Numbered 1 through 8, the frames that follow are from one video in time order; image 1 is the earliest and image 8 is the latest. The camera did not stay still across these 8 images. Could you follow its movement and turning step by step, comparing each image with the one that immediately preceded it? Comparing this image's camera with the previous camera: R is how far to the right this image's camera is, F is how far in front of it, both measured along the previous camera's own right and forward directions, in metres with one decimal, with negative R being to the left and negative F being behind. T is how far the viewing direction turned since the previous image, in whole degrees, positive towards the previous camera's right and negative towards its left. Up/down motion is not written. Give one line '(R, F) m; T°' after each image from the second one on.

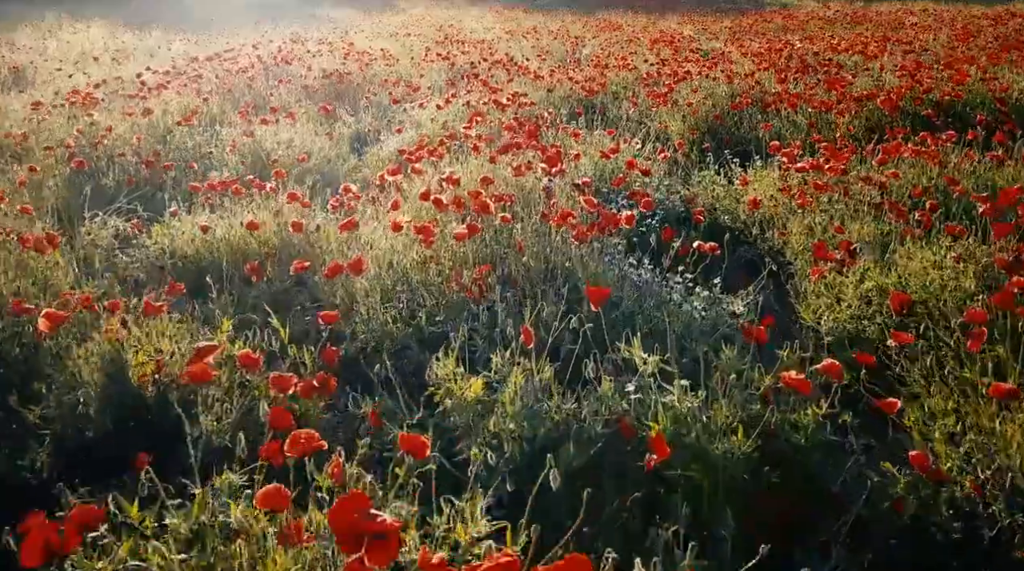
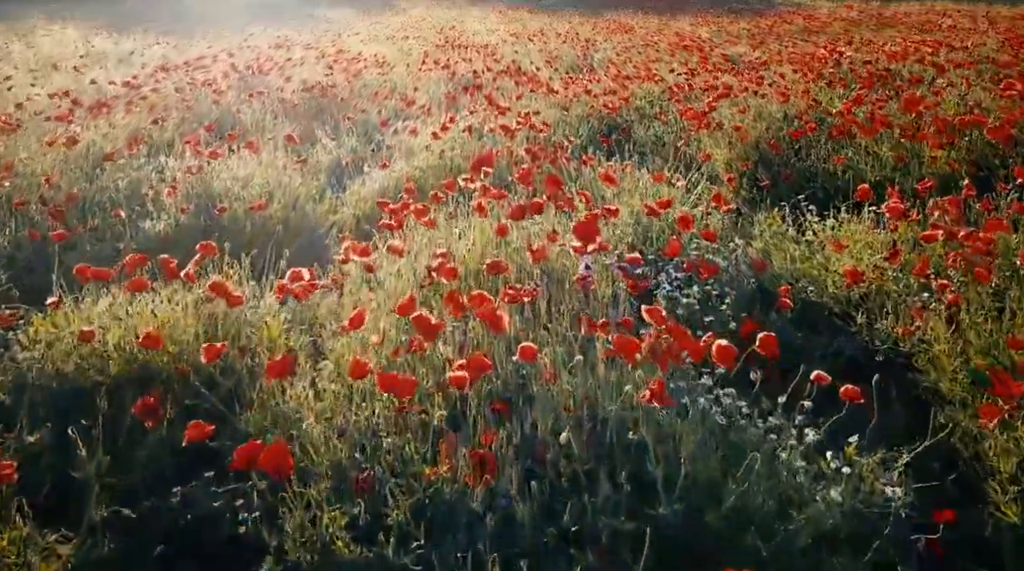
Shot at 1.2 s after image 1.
(-0.1, +1.4) m; 0°
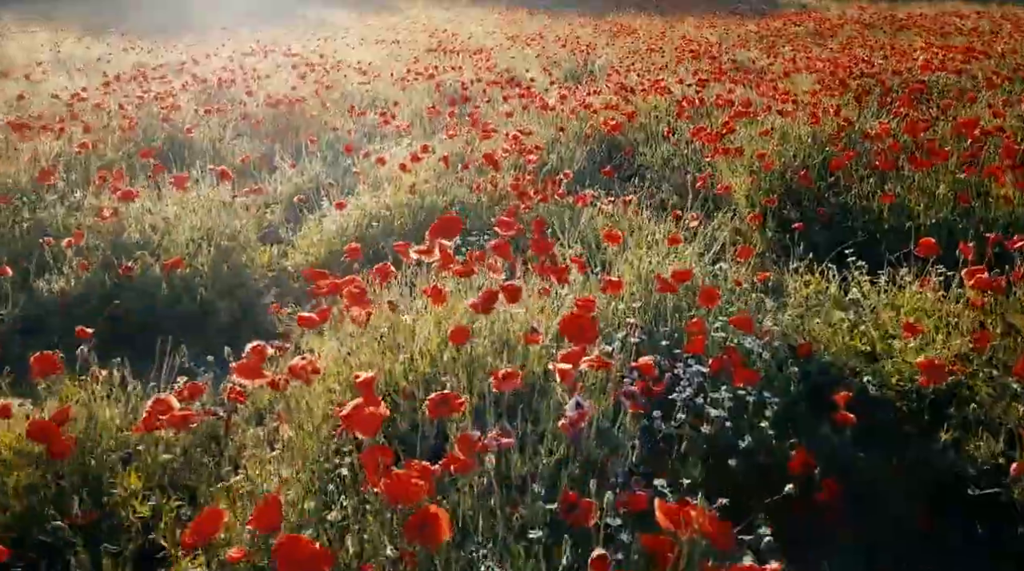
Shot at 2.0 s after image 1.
(+0.1, +1.0) m; 0°
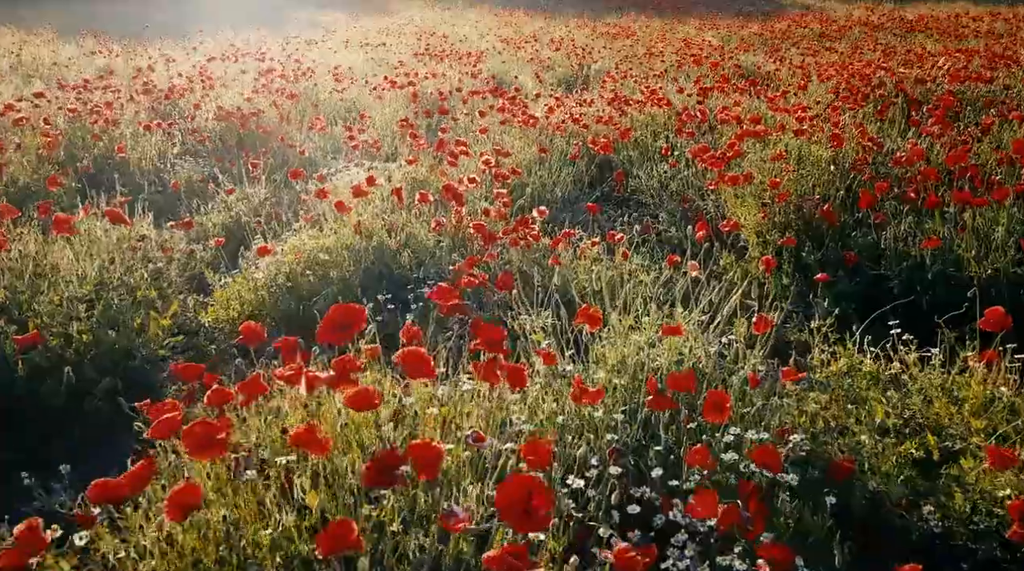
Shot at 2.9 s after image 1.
(+0.2, +0.9) m; 0°
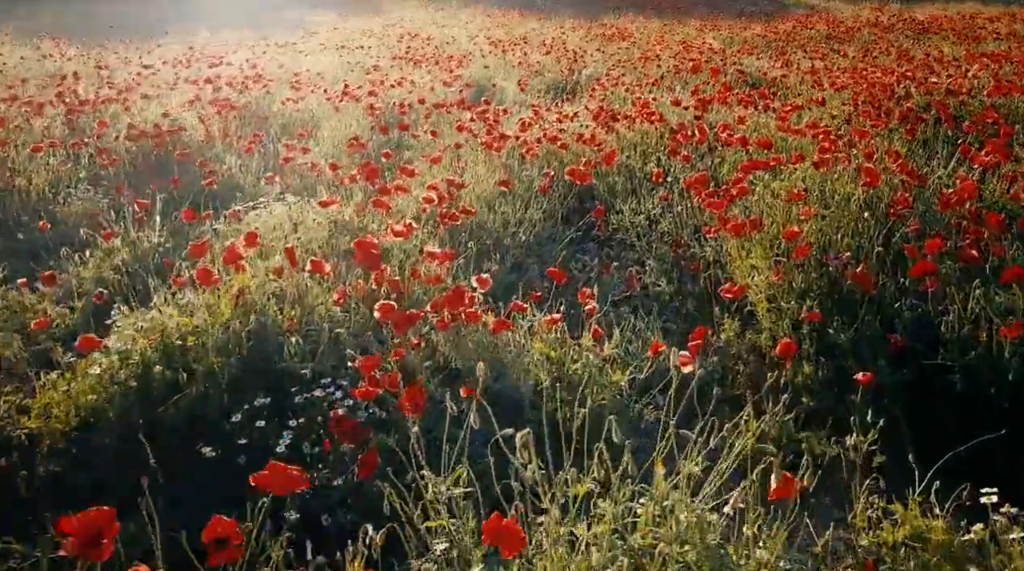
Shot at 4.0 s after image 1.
(+0.2, +1.1) m; 0°
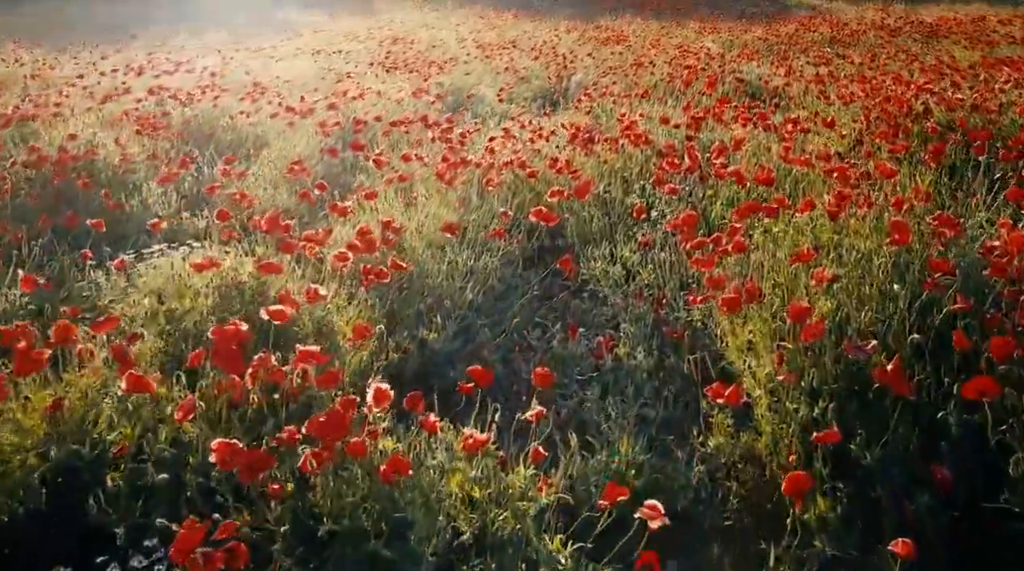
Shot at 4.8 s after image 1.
(+0.2, +0.9) m; 0°
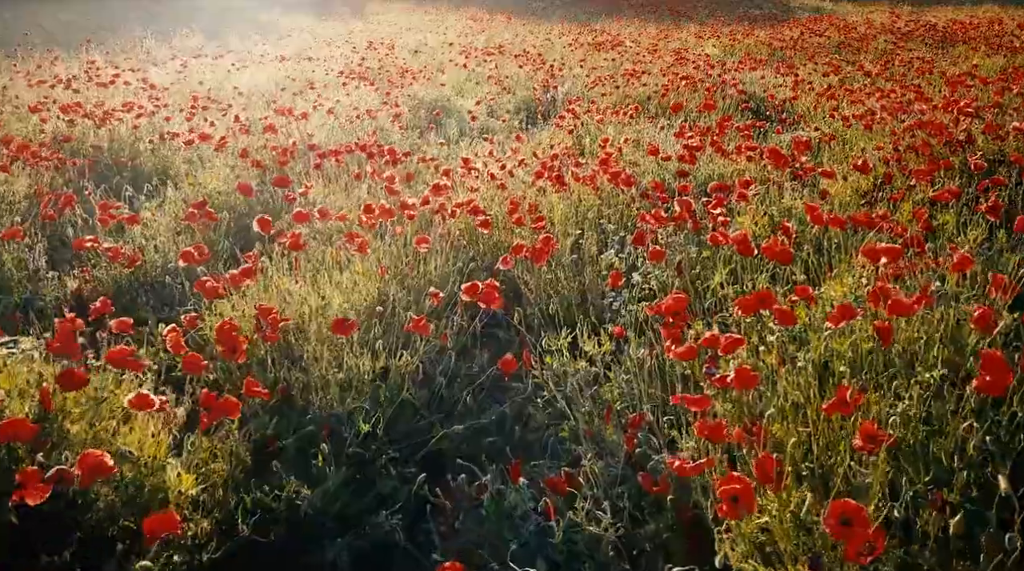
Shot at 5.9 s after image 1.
(+0.3, +1.1) m; 0°
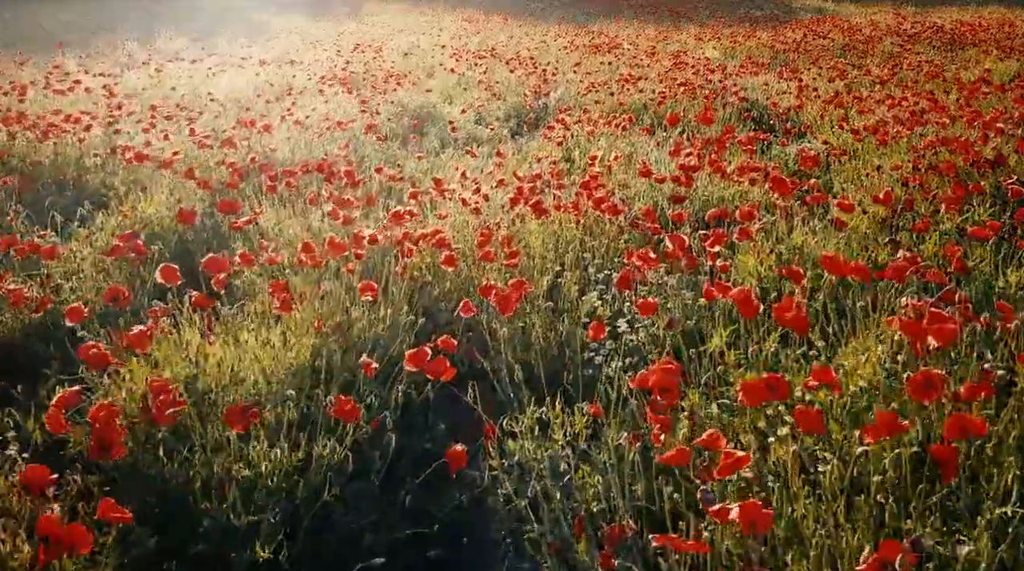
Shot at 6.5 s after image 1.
(+0.1, +0.6) m; 0°
